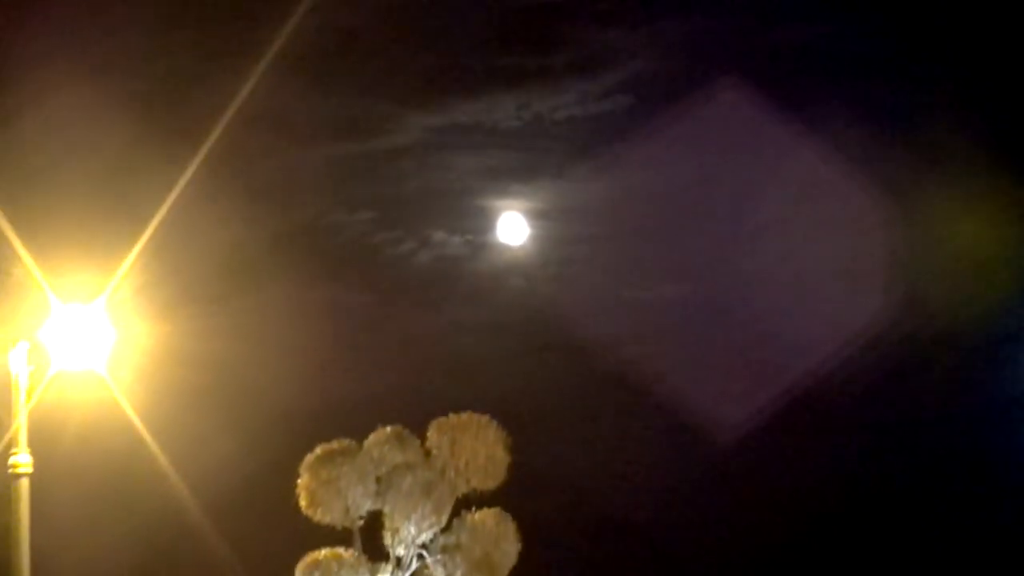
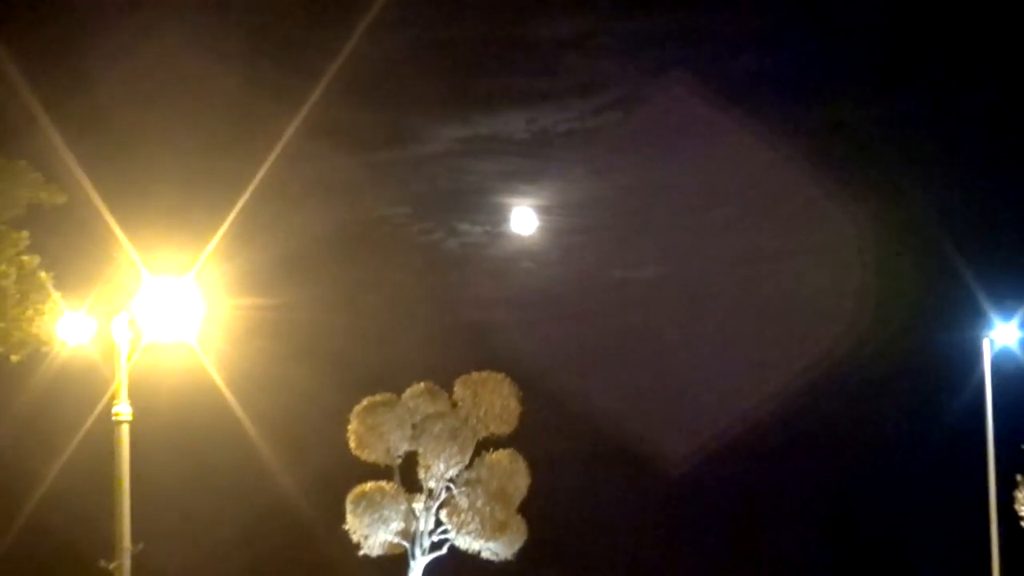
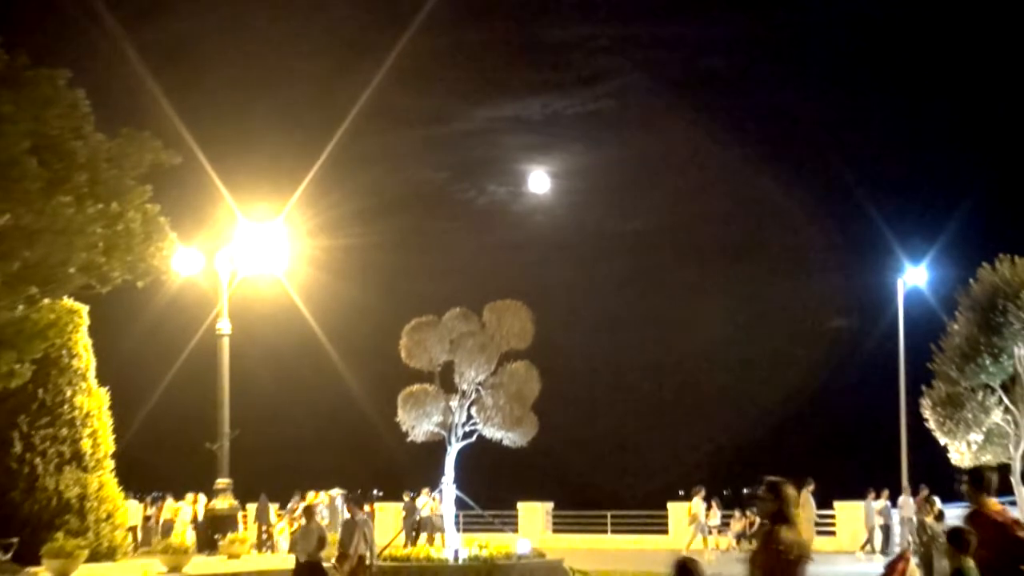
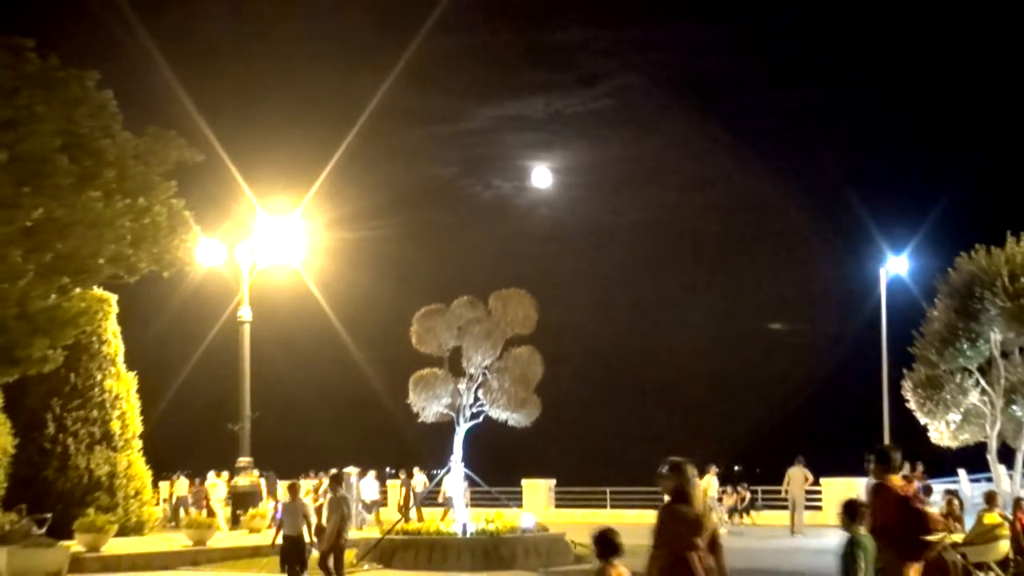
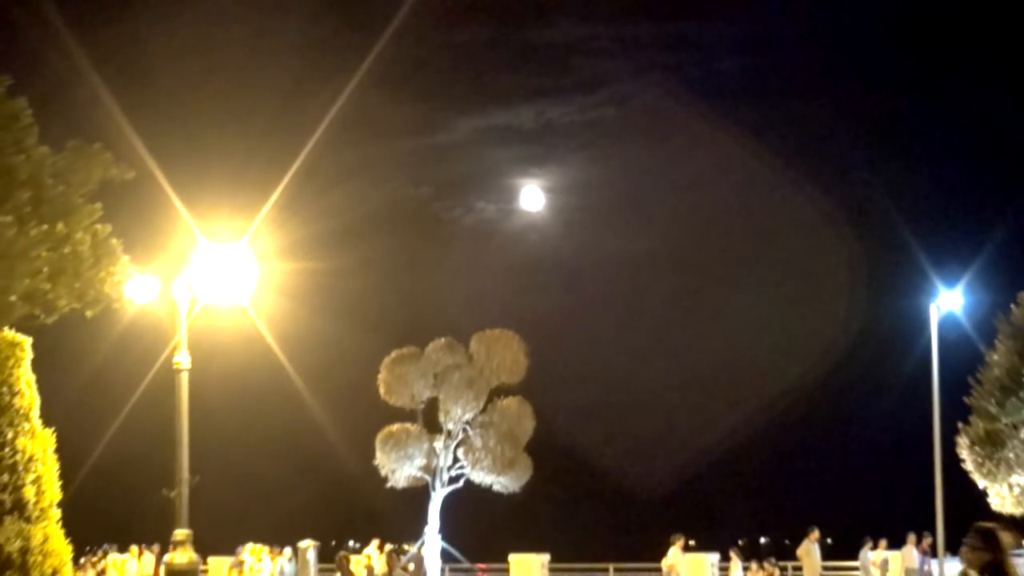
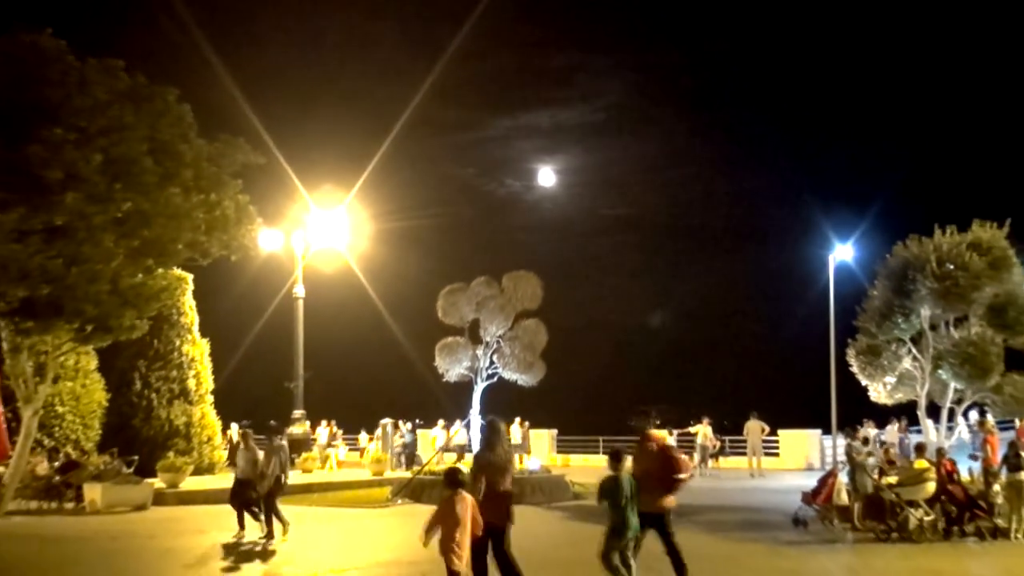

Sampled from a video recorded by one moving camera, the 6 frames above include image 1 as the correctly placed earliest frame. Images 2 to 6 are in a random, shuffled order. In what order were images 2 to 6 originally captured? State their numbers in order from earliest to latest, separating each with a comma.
2, 5, 3, 4, 6
